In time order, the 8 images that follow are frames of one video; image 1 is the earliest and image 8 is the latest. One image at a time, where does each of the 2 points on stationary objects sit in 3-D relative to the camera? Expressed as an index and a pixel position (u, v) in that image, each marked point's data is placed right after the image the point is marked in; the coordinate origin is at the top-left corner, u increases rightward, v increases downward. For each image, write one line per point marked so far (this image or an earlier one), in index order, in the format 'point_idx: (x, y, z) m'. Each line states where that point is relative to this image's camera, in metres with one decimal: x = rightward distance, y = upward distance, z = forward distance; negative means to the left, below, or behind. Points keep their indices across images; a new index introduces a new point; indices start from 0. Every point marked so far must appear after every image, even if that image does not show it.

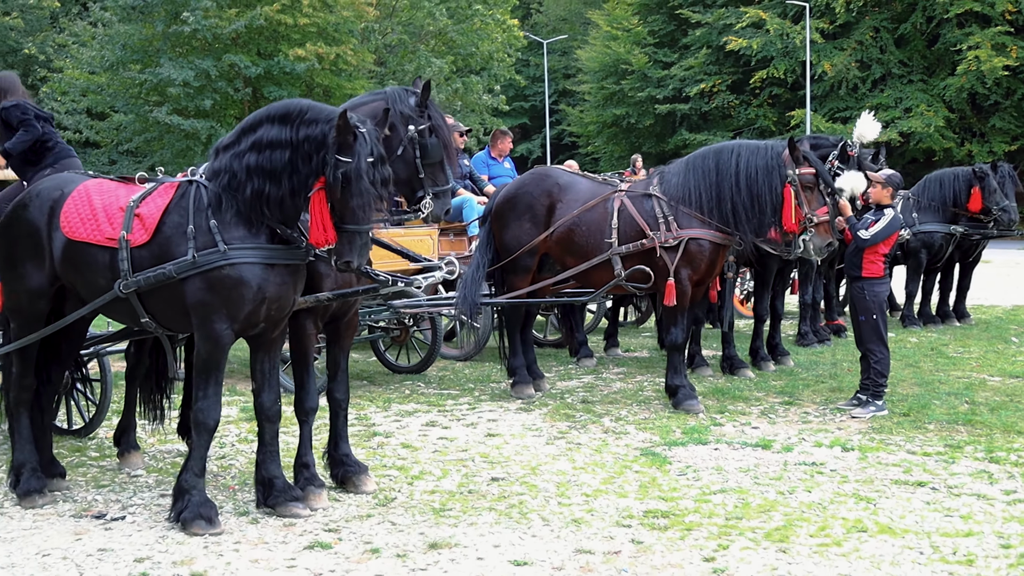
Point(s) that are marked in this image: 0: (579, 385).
0: (+0.4, -0.5, +7.4) m
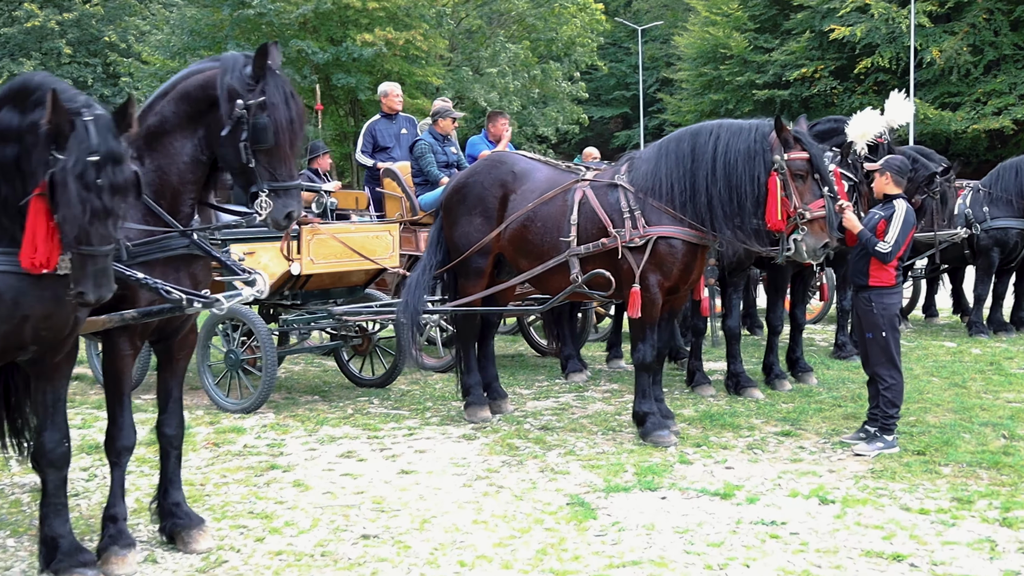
0: (+0.2, -0.6, +6.4) m
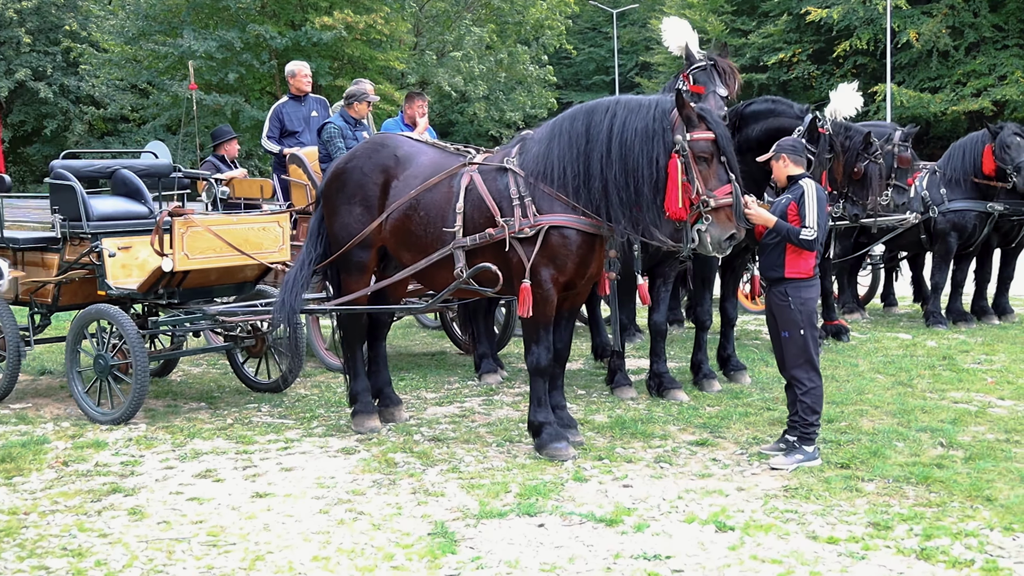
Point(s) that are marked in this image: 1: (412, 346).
0: (-0.3, -0.5, +5.8) m
1: (-0.6, -0.4, +8.3) m
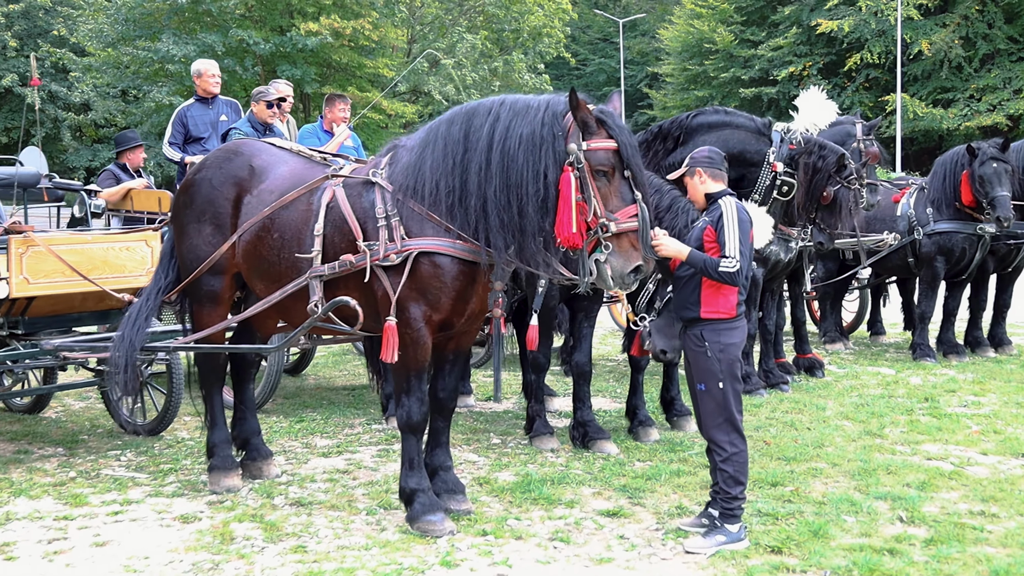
0: (-0.7, -0.7, +5.0) m
1: (-1.0, -0.5, +7.5) m
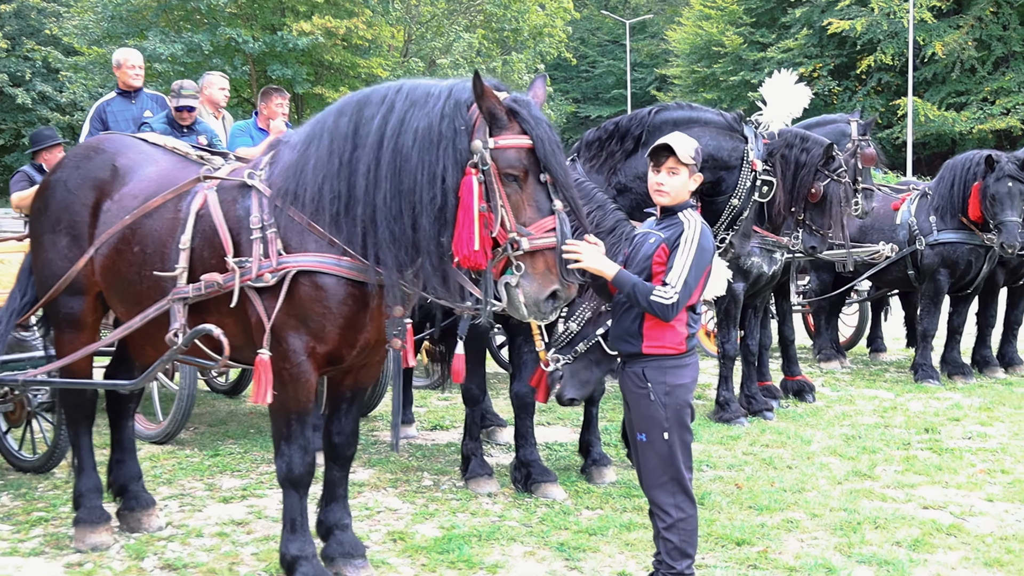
0: (-0.9, -0.7, +4.3) m
1: (-1.2, -0.6, +6.8) m
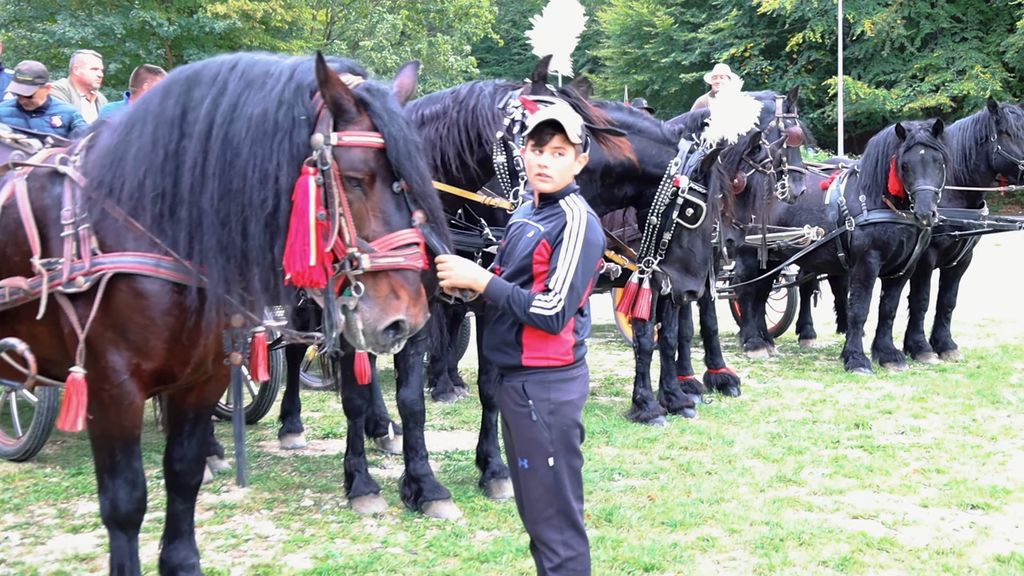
0: (-1.2, -0.7, +3.8) m
1: (-1.6, -0.5, +6.3) m
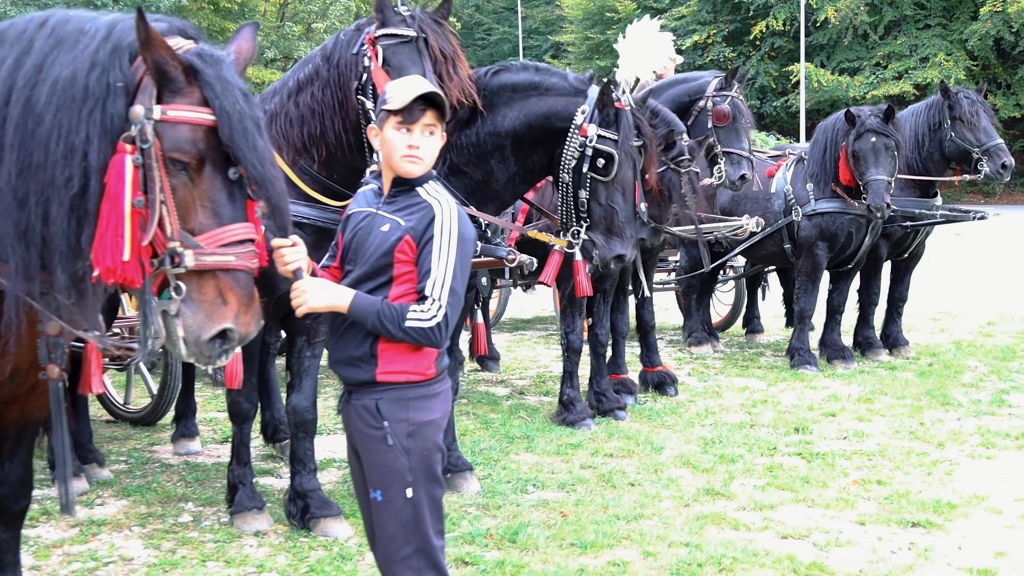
0: (-1.5, -0.7, +3.4) m
1: (-2.0, -0.5, +5.9) m
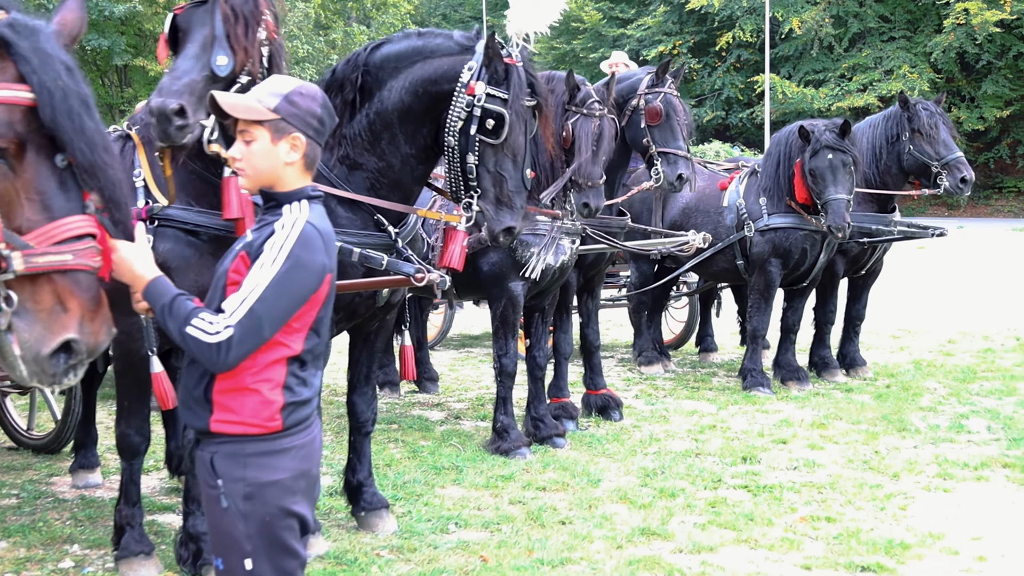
0: (-1.7, -0.8, +3.0) m
1: (-2.2, -0.6, +5.5) m
